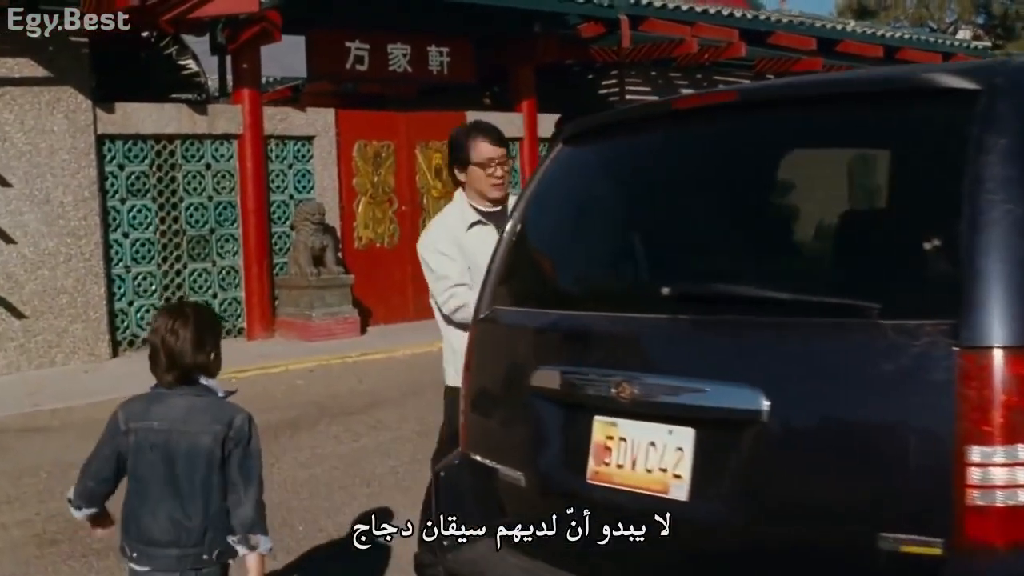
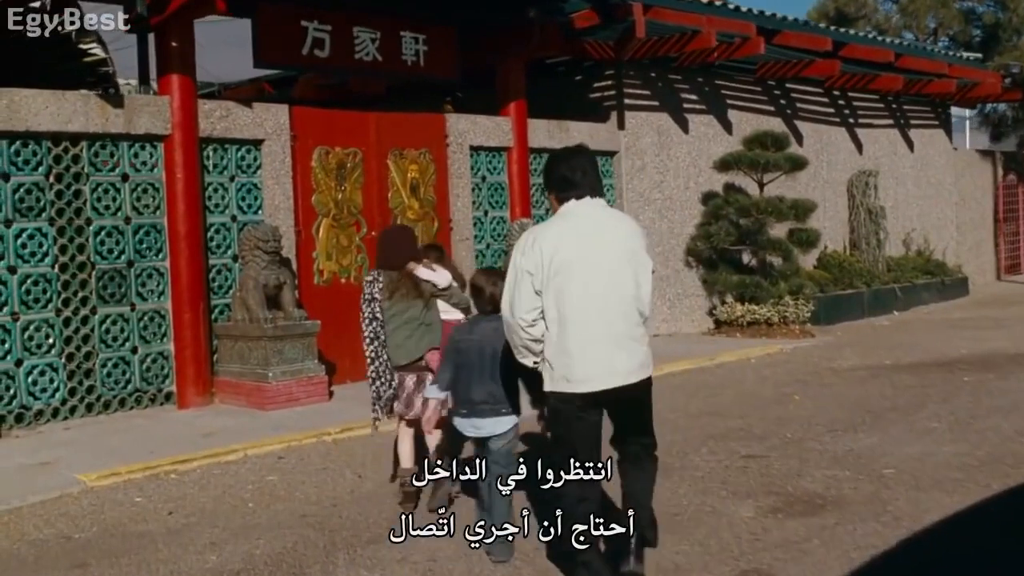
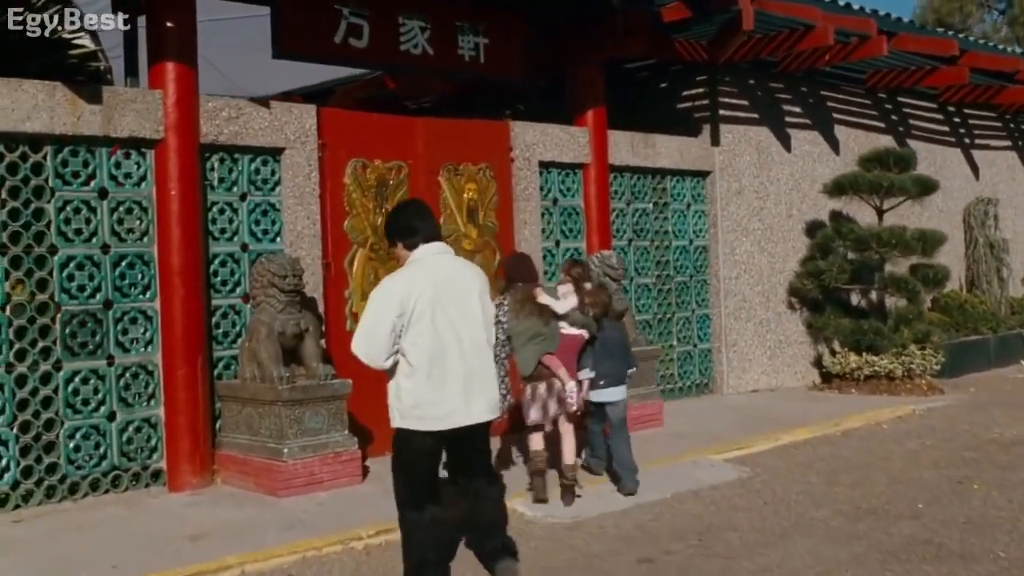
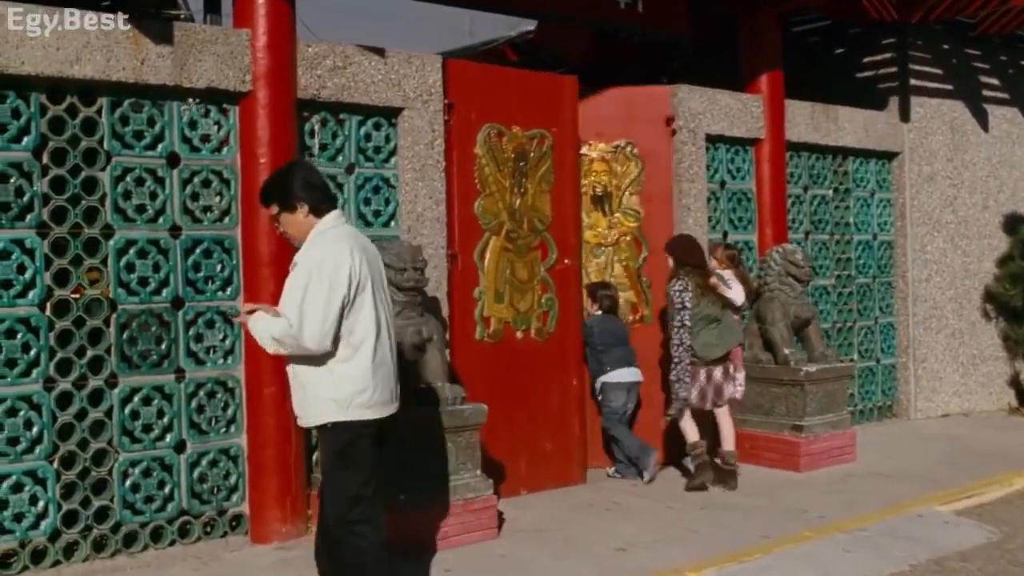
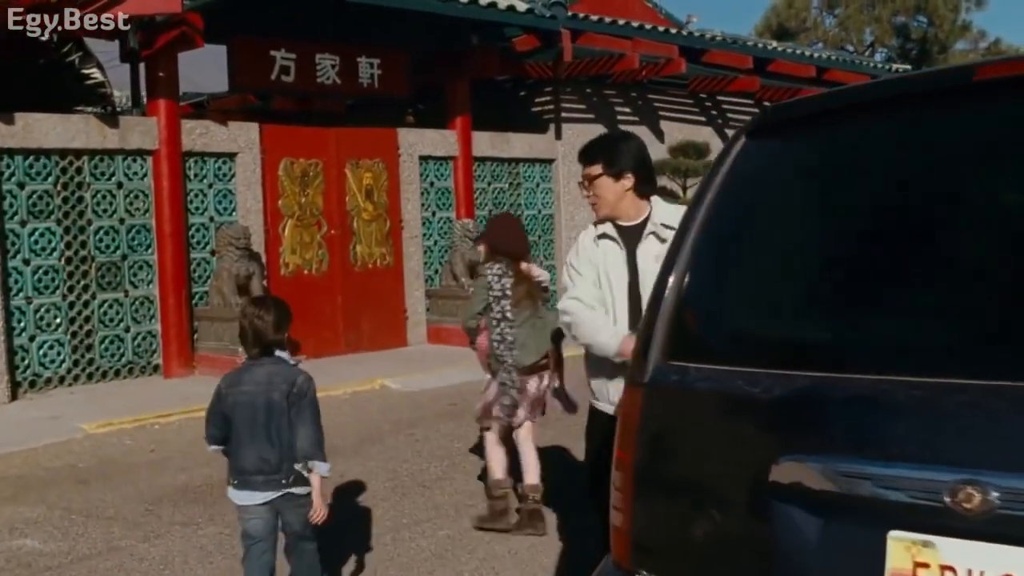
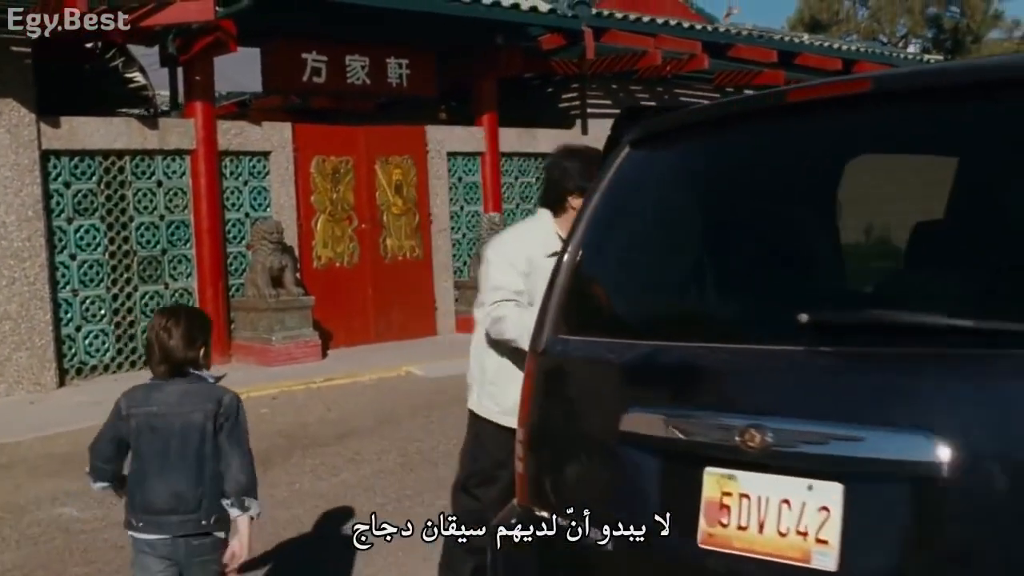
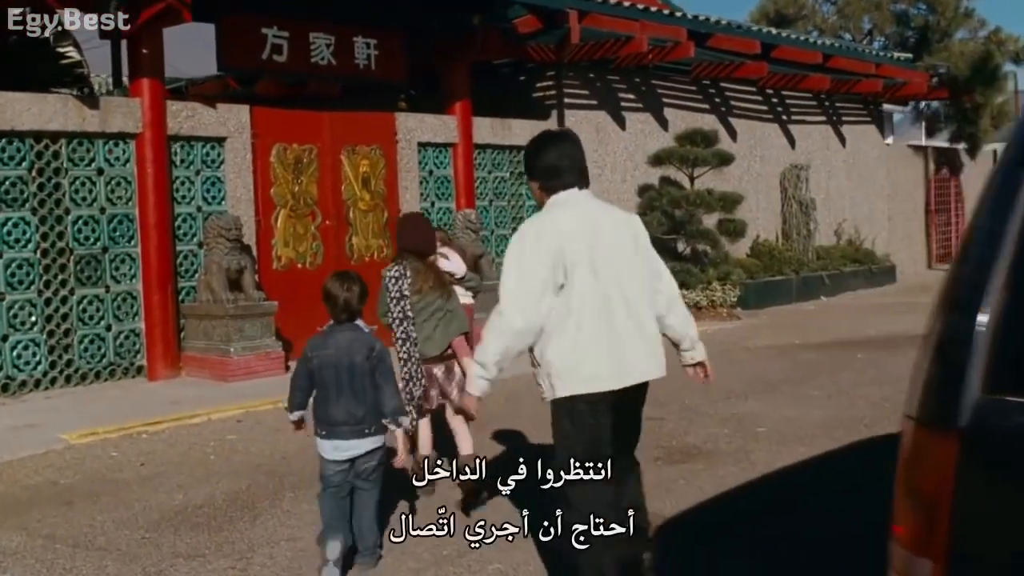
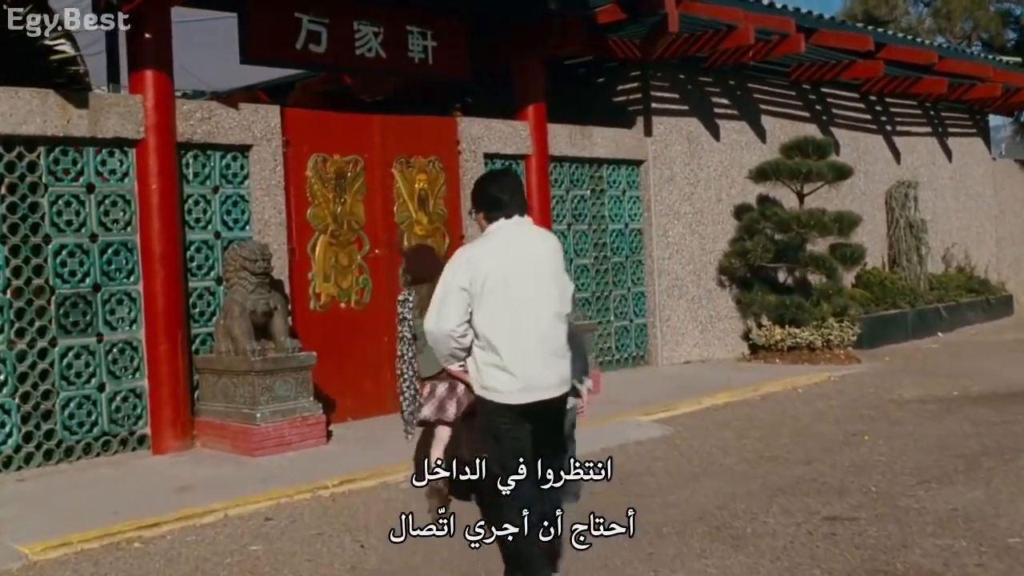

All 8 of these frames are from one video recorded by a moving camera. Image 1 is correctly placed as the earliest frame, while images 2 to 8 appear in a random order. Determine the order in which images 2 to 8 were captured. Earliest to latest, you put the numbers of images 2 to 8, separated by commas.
6, 5, 7, 2, 8, 3, 4
